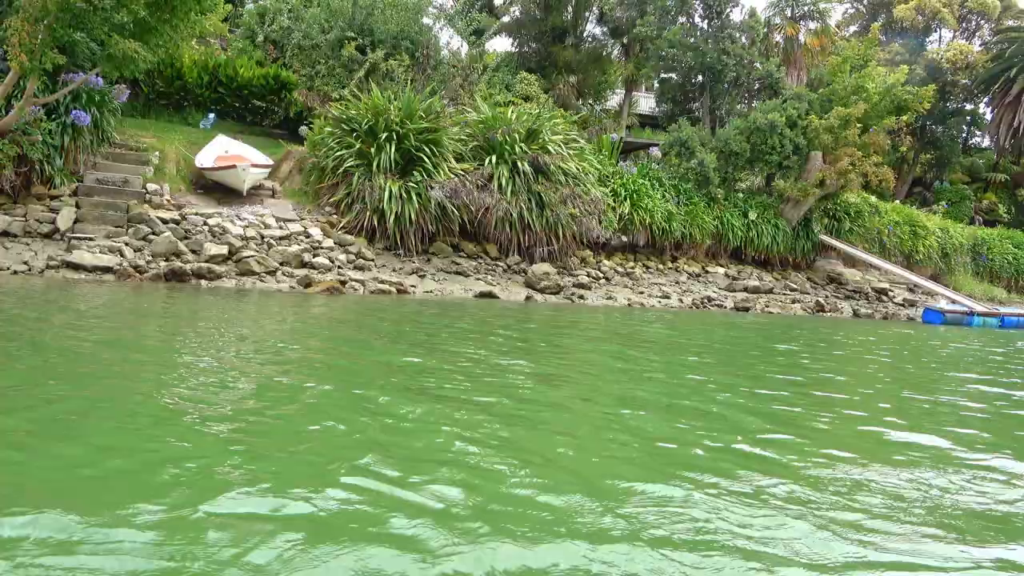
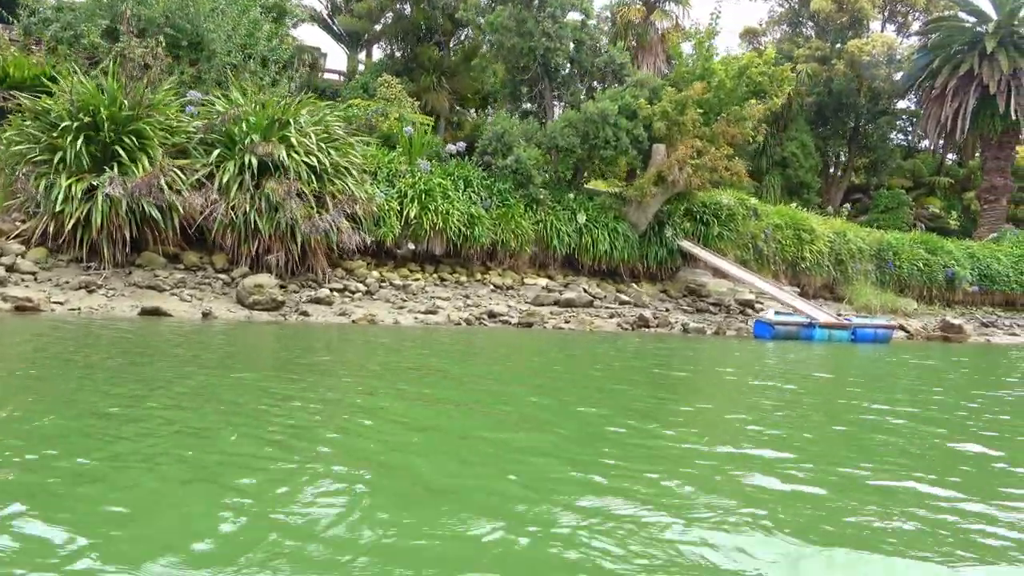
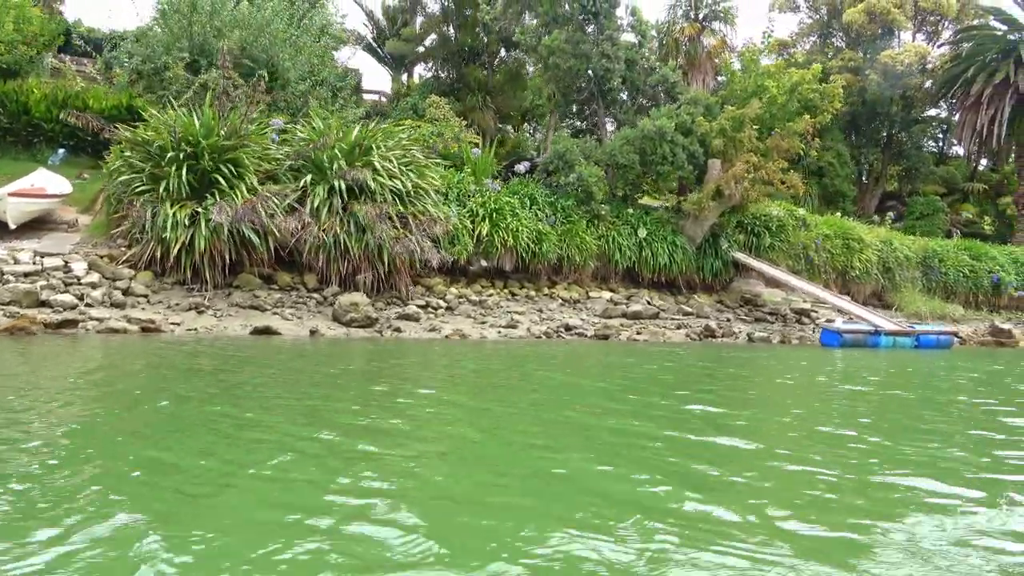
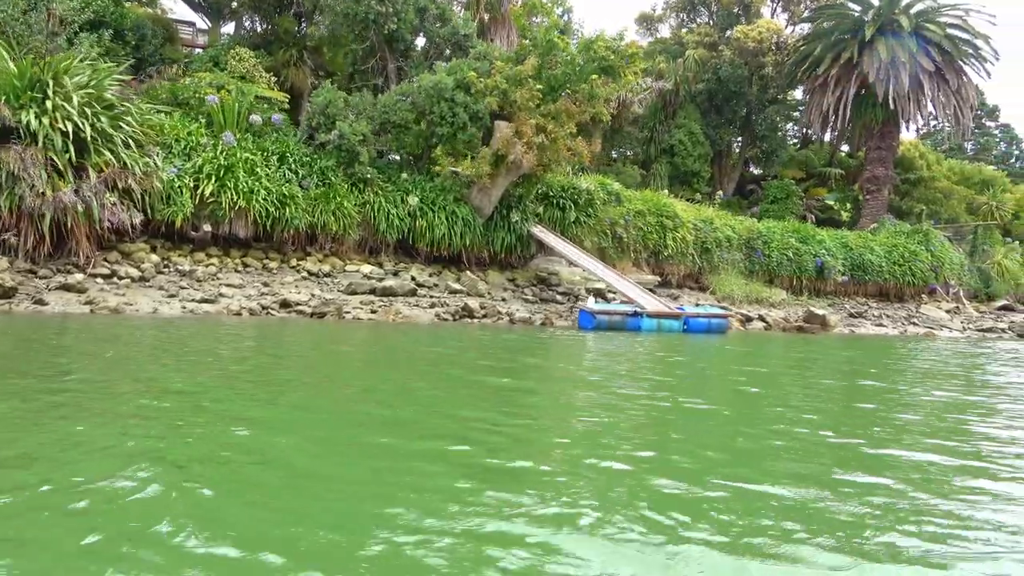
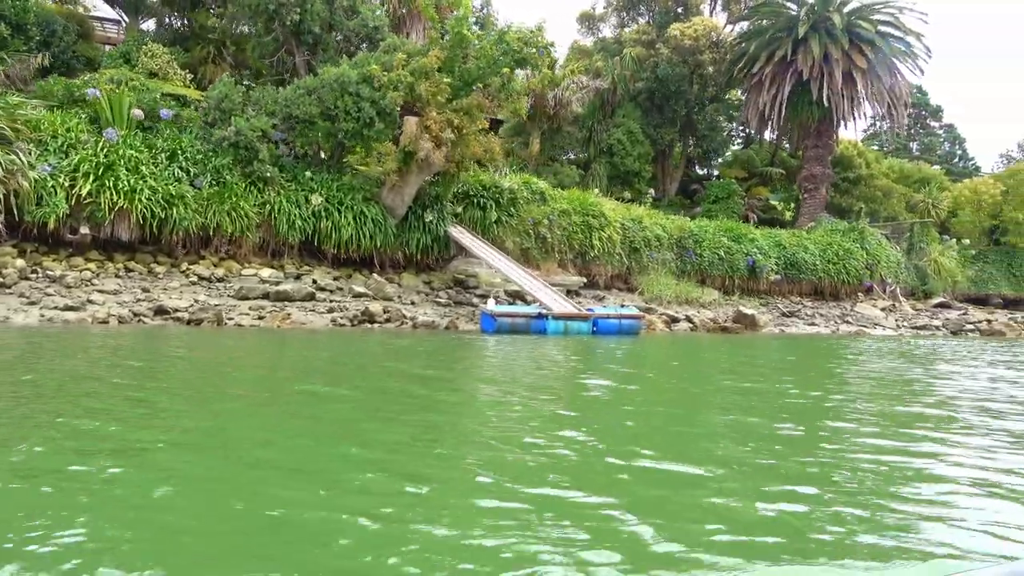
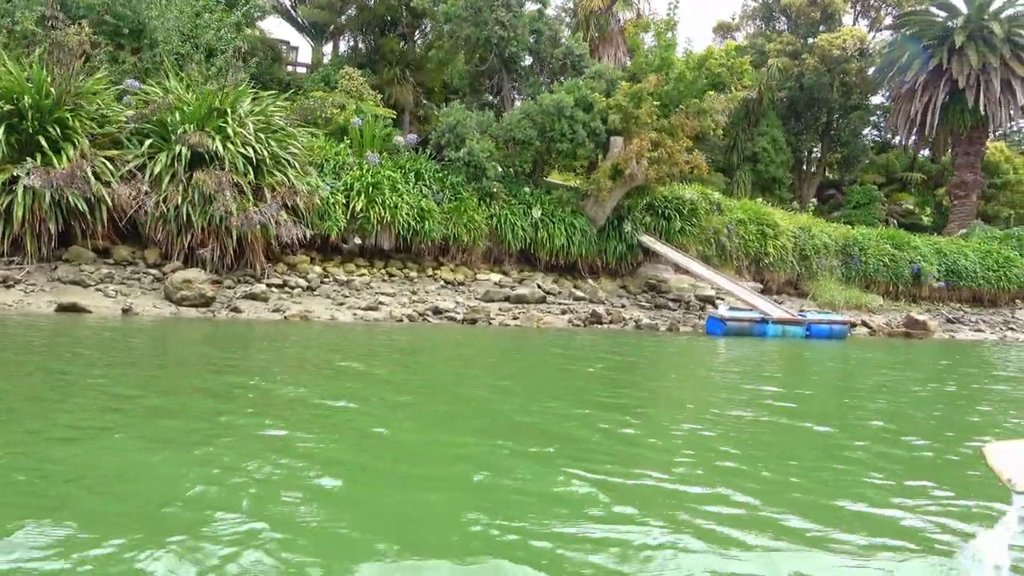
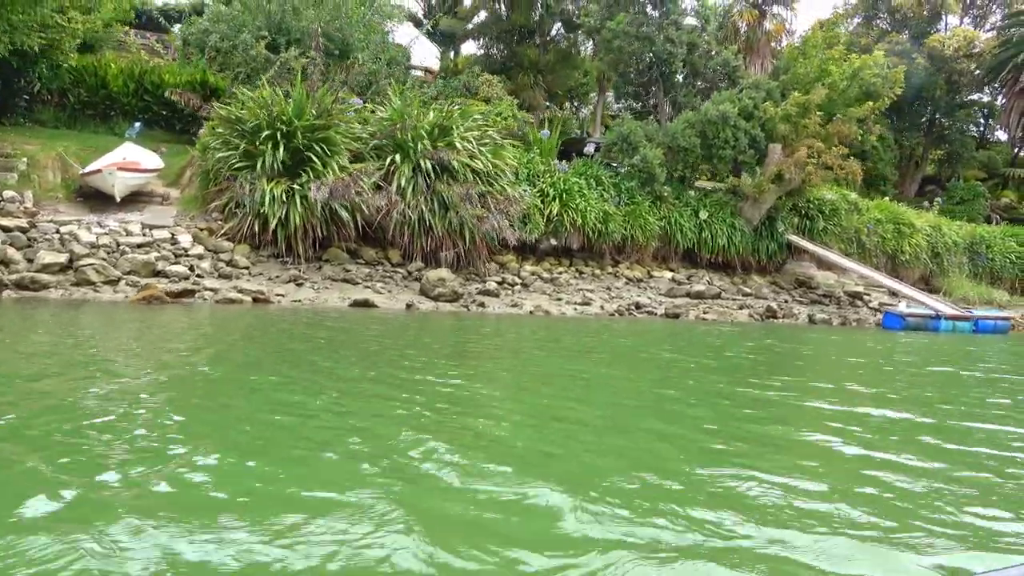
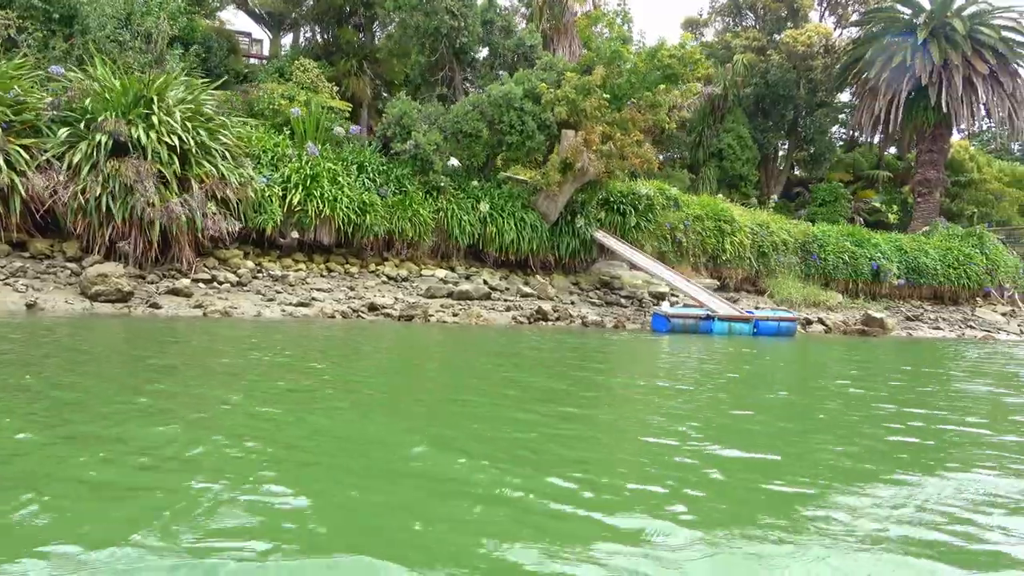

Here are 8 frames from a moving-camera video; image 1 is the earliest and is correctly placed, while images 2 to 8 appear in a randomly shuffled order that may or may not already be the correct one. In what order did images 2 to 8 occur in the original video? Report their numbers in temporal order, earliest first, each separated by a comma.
7, 3, 2, 6, 8, 4, 5
